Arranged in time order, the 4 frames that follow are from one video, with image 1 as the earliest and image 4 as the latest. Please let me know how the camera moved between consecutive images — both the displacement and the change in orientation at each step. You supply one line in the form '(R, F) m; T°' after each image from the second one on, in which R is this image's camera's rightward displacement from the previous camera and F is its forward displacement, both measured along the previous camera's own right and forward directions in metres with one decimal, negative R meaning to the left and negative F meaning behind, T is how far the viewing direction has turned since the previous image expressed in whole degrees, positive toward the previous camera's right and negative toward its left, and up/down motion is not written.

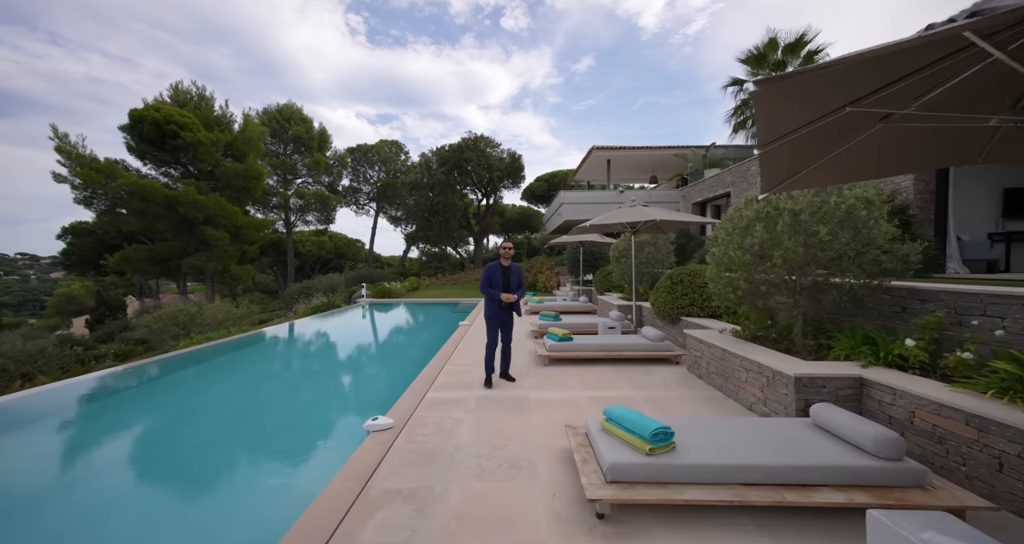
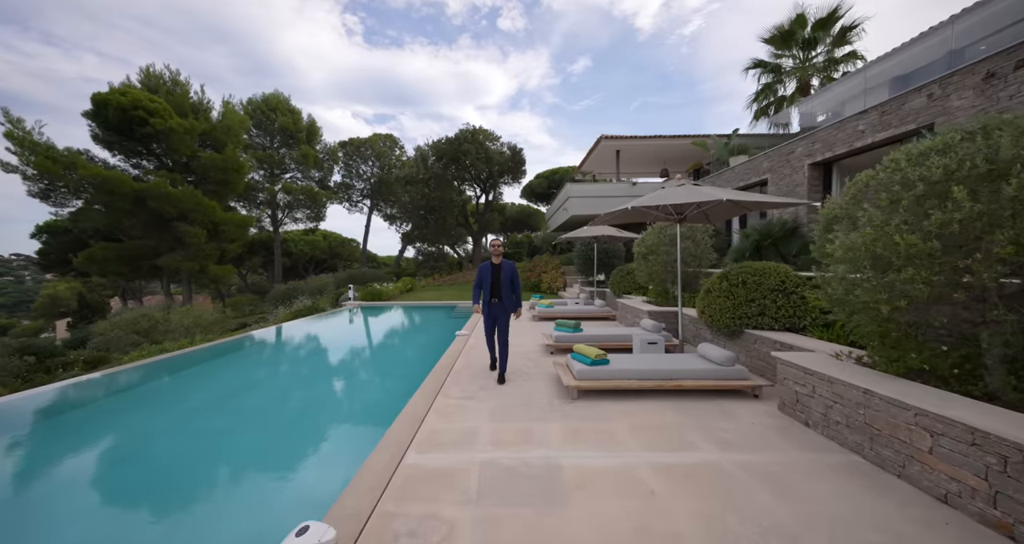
(-0.2, +1.3) m; 0°
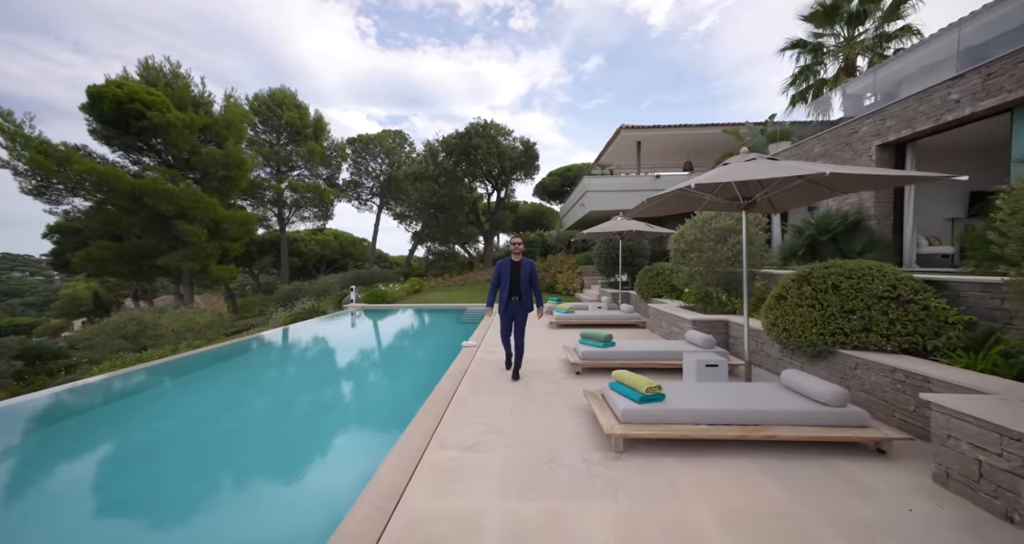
(-0.1, +1.0) m; -2°
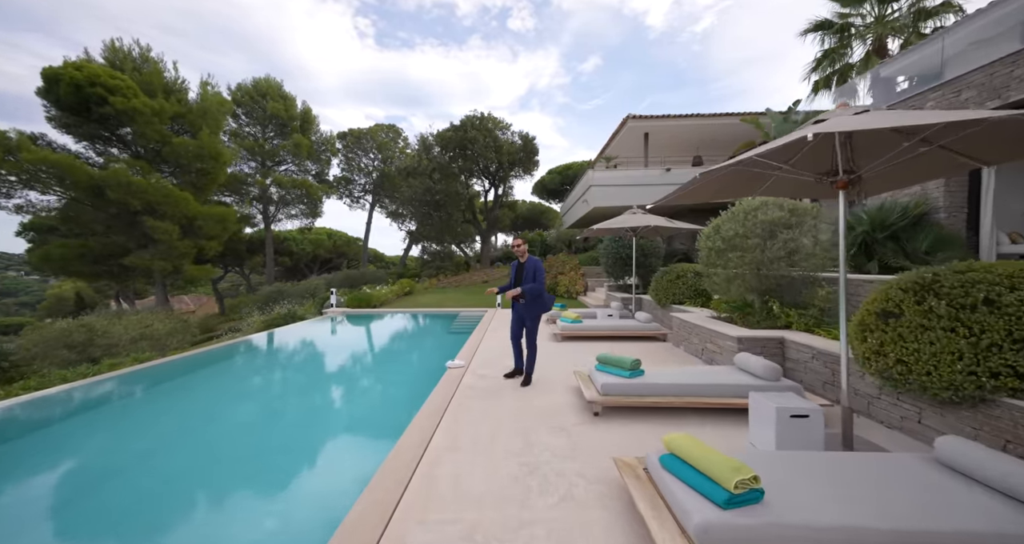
(0.0, +1.1) m; 0°
